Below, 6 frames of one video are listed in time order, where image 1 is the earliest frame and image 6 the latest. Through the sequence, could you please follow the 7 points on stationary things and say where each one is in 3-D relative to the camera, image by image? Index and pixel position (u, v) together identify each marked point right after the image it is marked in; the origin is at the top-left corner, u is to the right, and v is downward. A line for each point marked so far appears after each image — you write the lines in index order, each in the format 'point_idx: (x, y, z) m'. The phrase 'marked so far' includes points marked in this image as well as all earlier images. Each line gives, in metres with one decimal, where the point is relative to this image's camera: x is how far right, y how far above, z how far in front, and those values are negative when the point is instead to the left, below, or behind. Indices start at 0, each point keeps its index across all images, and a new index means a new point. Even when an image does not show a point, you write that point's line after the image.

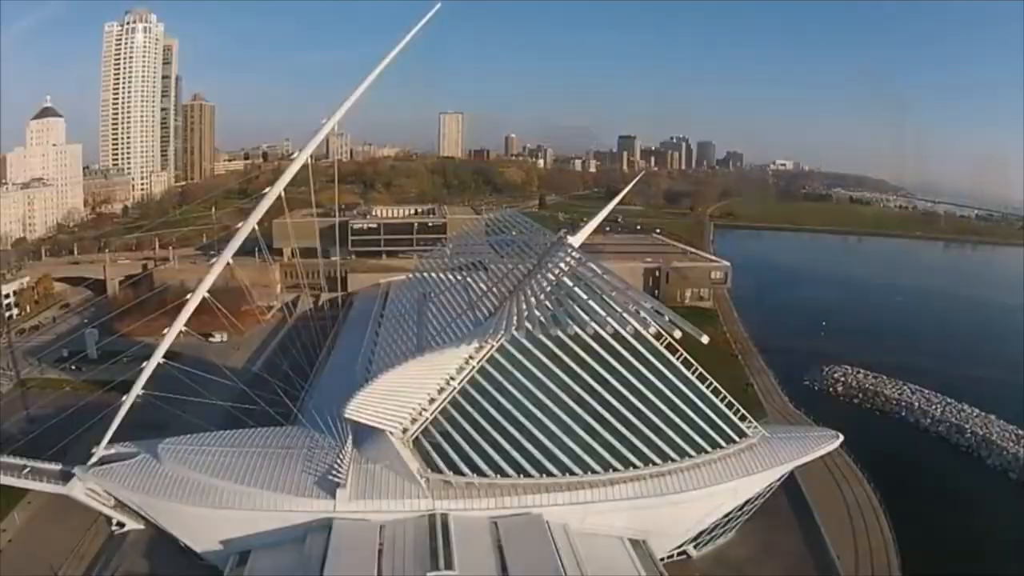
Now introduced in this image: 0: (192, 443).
0: (-5.2, -2.5, +11.4) m
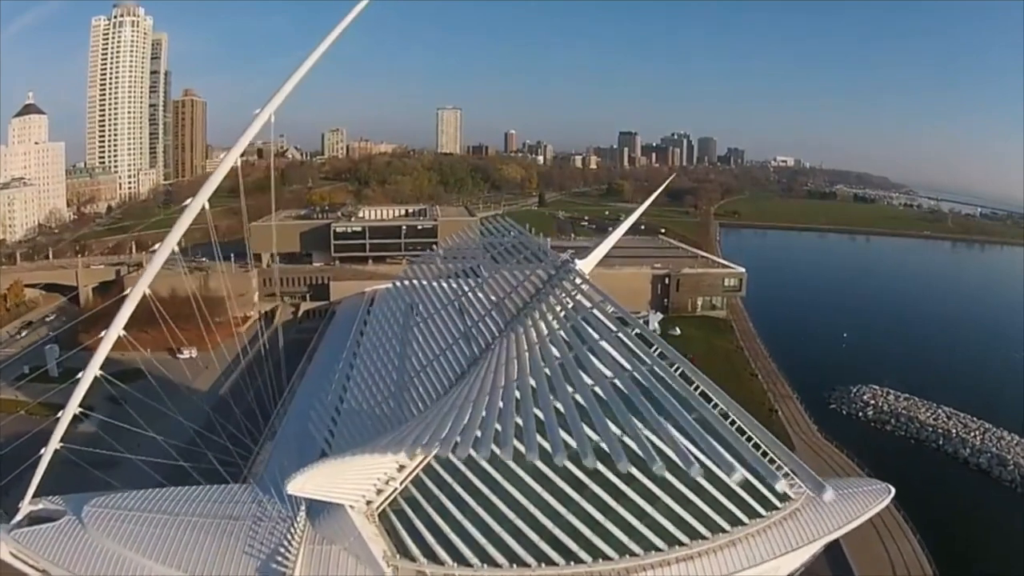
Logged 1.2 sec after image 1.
0: (-5.3, -2.9, +9.5) m
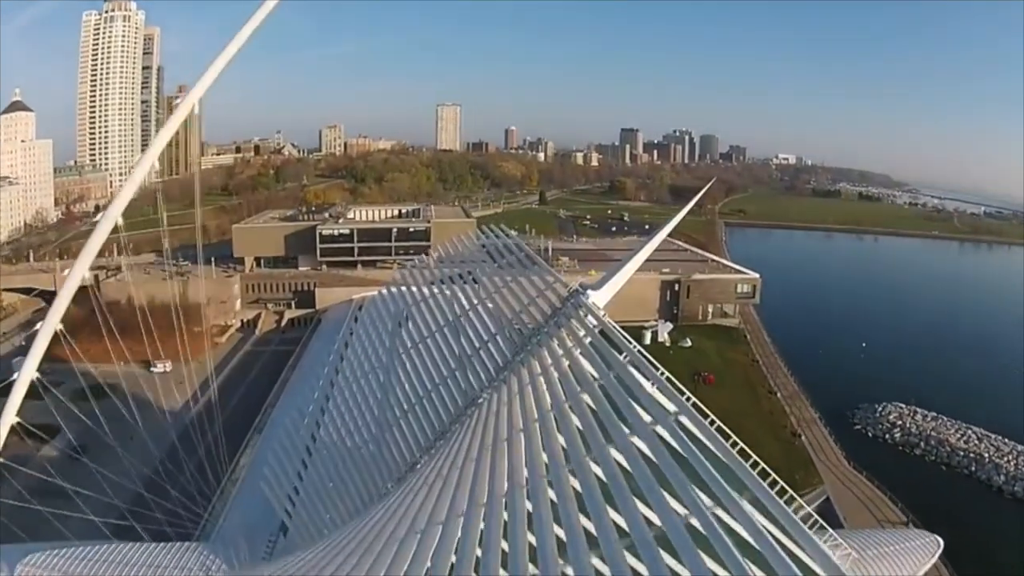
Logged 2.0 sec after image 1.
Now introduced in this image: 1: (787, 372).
0: (-5.3, -3.2, +8.0) m
1: (+7.3, -2.3, +18.6) m
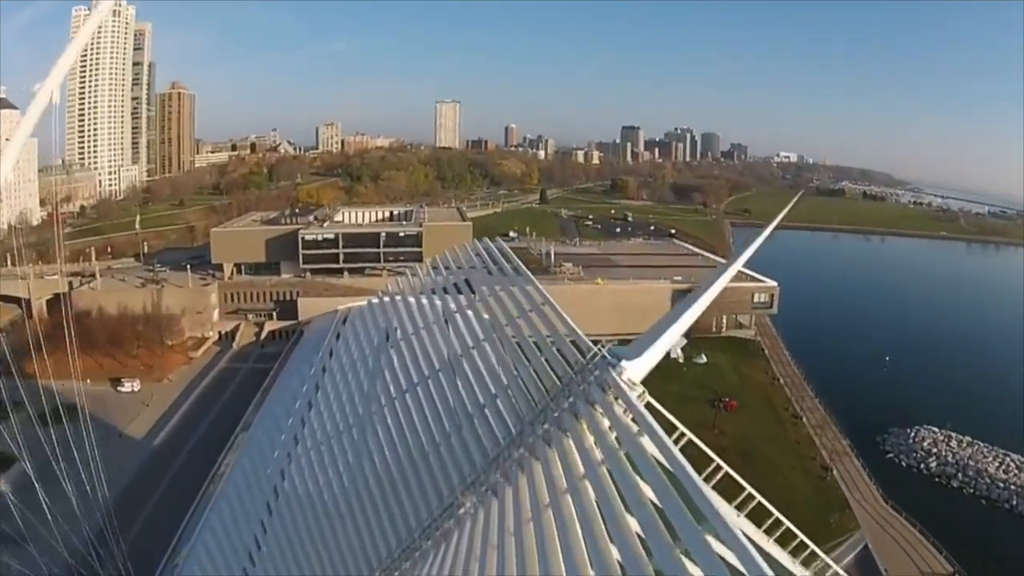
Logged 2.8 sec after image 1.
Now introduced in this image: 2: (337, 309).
0: (-5.4, -3.5, +6.4) m
1: (+7.3, -2.6, +16.9) m
2: (-4.7, -0.6, +19.1) m
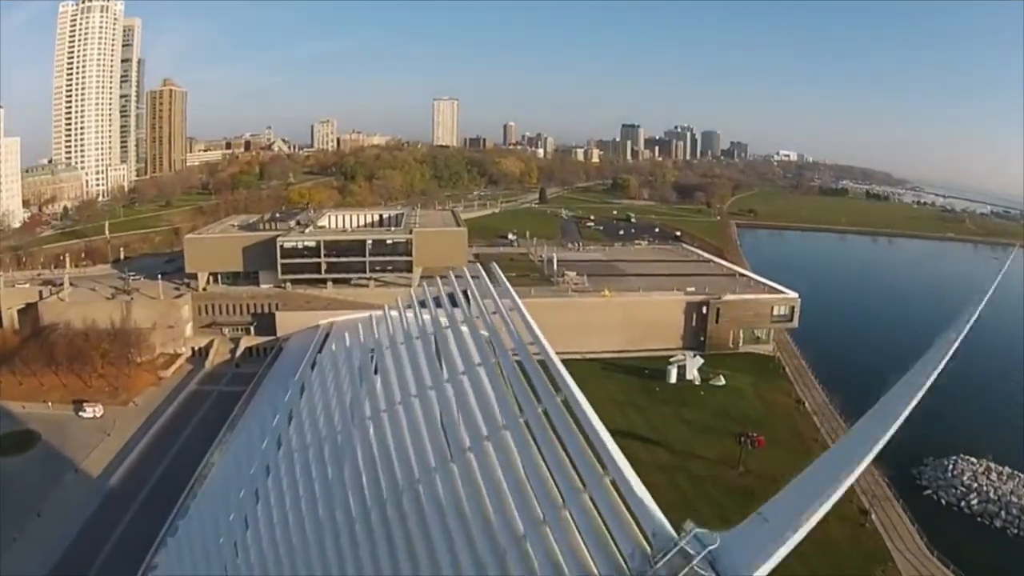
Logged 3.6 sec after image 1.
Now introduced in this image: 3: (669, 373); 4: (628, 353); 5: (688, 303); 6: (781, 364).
0: (-5.4, -3.9, +4.8) m
1: (+7.3, -2.9, +15.3) m
2: (-4.8, -0.9, +17.4) m
3: (+3.7, -1.9, +16.2) m
4: (+3.0, -1.7, +18.2) m
5: (+4.6, -0.4, +18.4) m
6: (+7.0, -2.0, +18.3) m
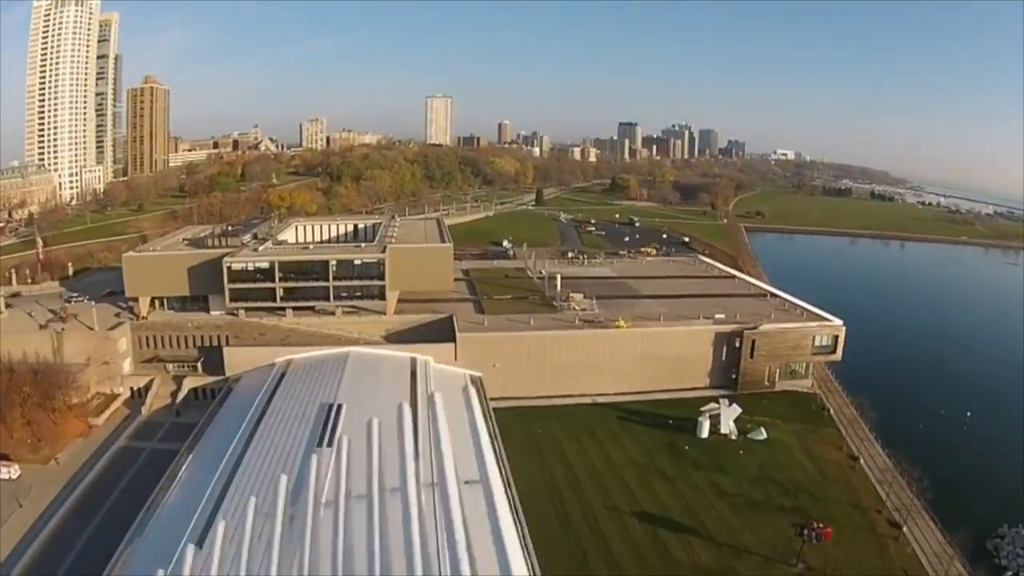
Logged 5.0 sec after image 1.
0: (-5.4, -4.5, +1.8) m
1: (+7.2, -3.5, +12.4) m
2: (-4.9, -1.6, +14.5) m
3: (+3.6, -2.6, +13.3) m
4: (+2.9, -2.3, +15.3) m
5: (+4.5, -1.0, +15.5) m
6: (+6.9, -2.6, +15.4) m
